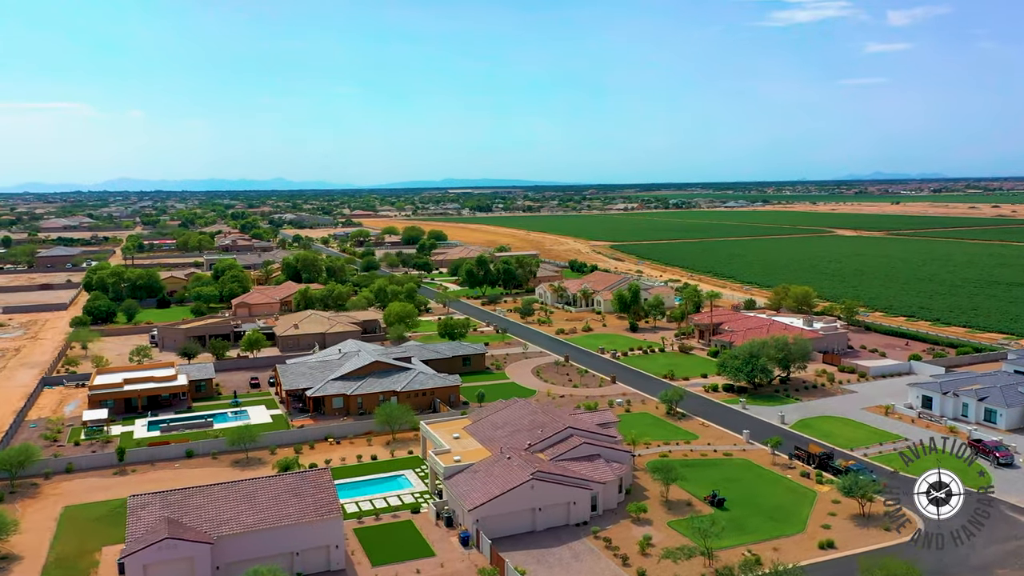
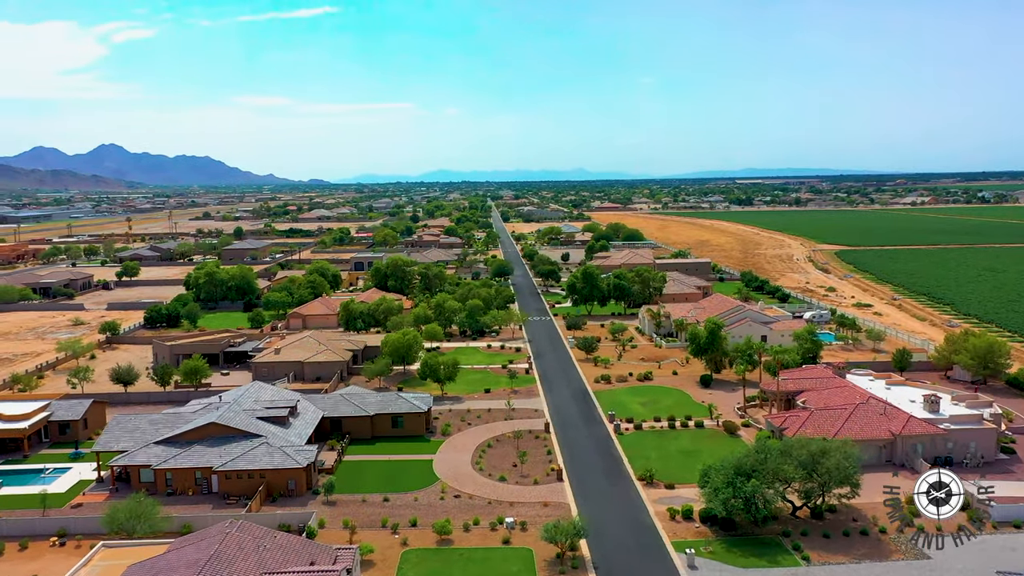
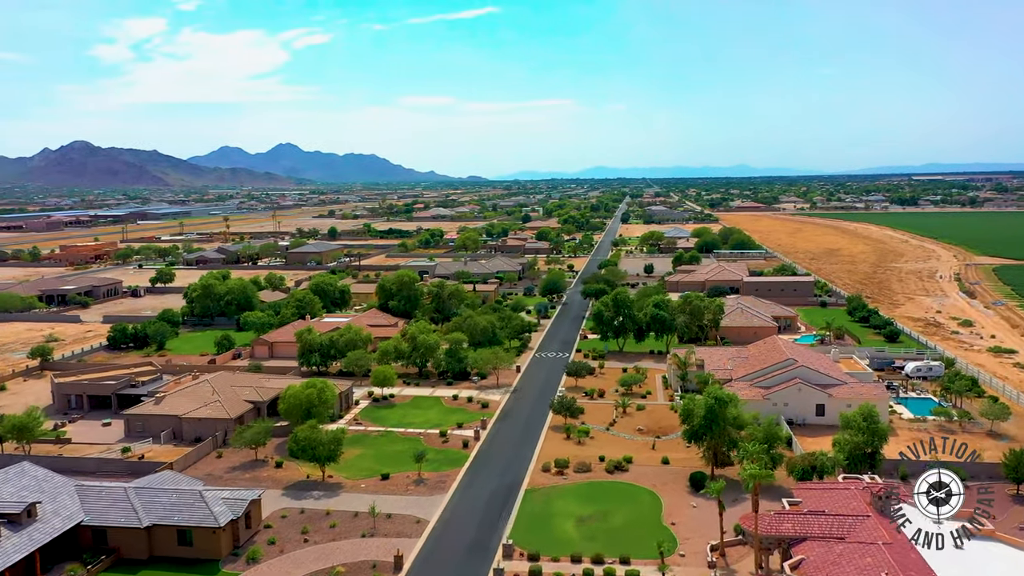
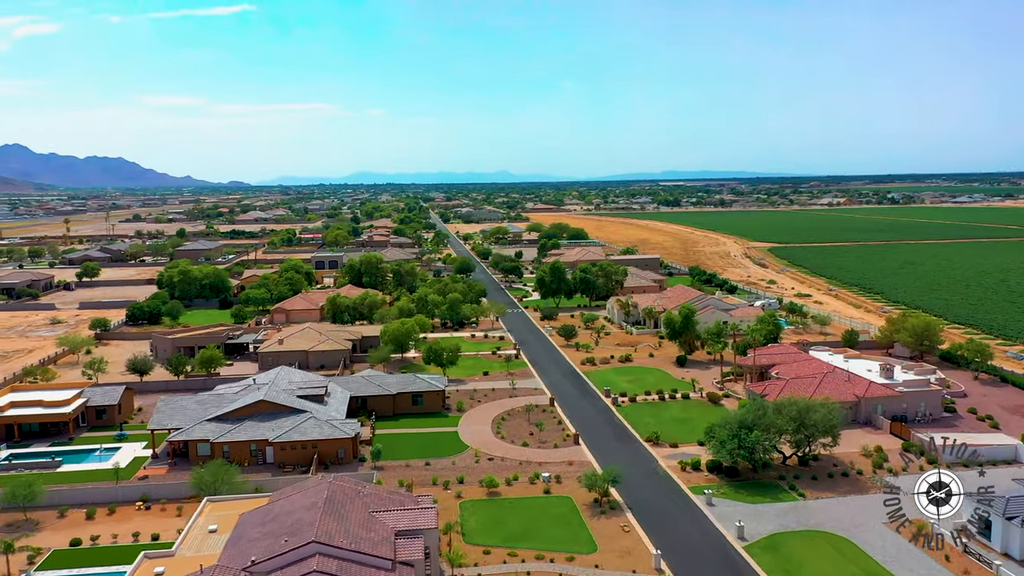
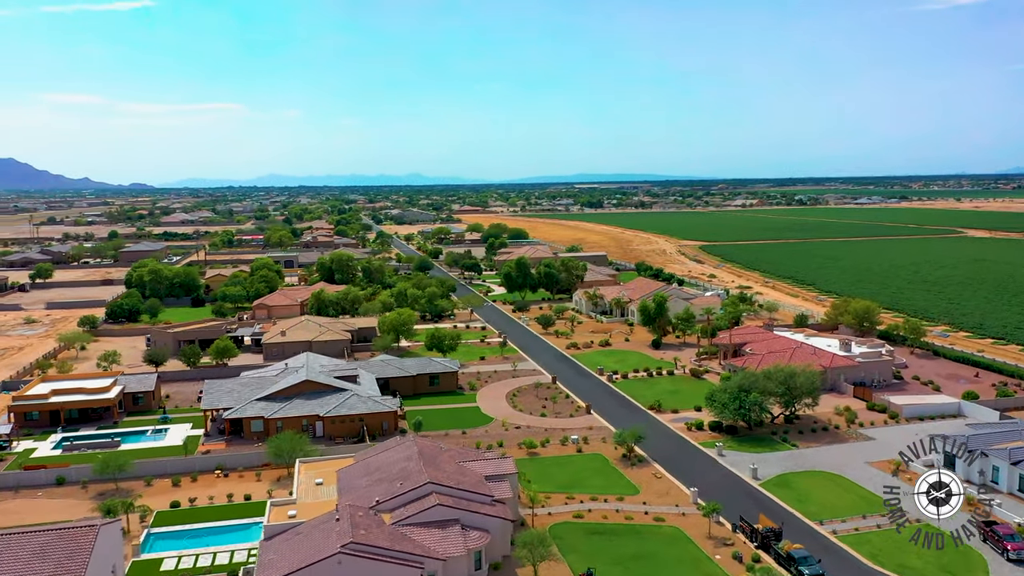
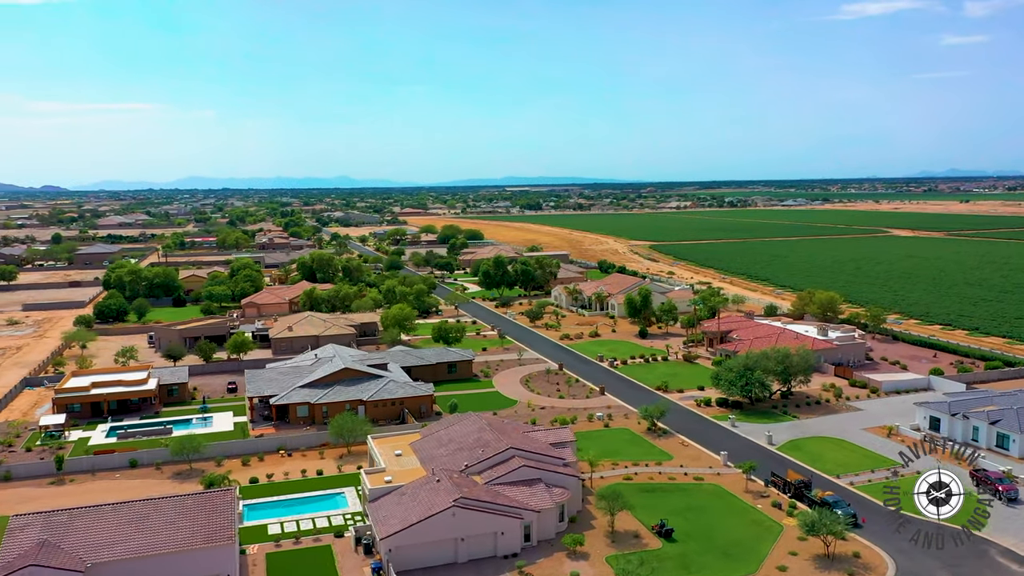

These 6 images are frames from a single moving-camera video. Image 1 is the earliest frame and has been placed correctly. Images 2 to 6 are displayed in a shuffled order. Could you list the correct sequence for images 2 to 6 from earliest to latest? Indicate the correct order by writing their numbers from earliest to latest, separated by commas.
6, 5, 4, 2, 3
